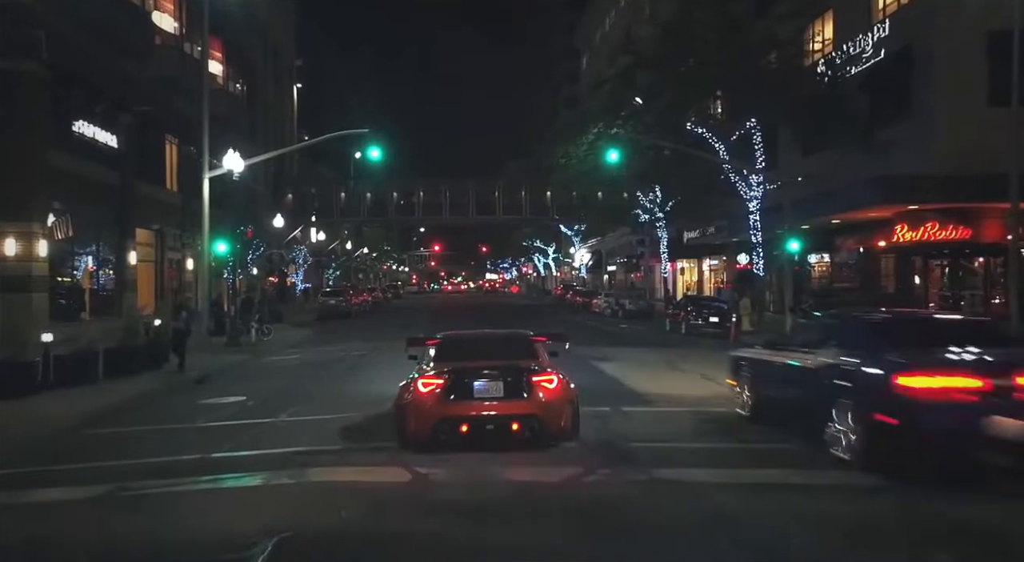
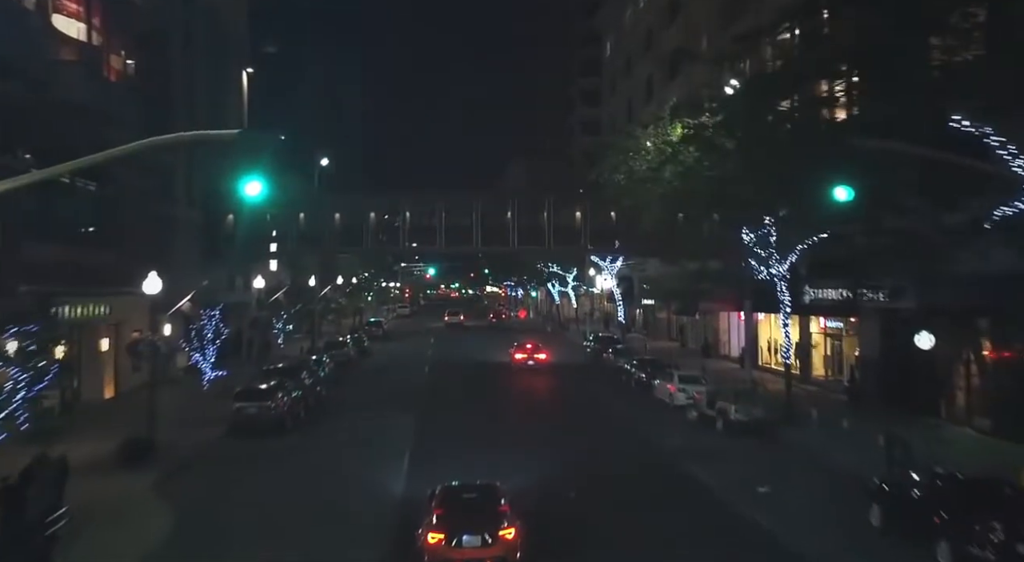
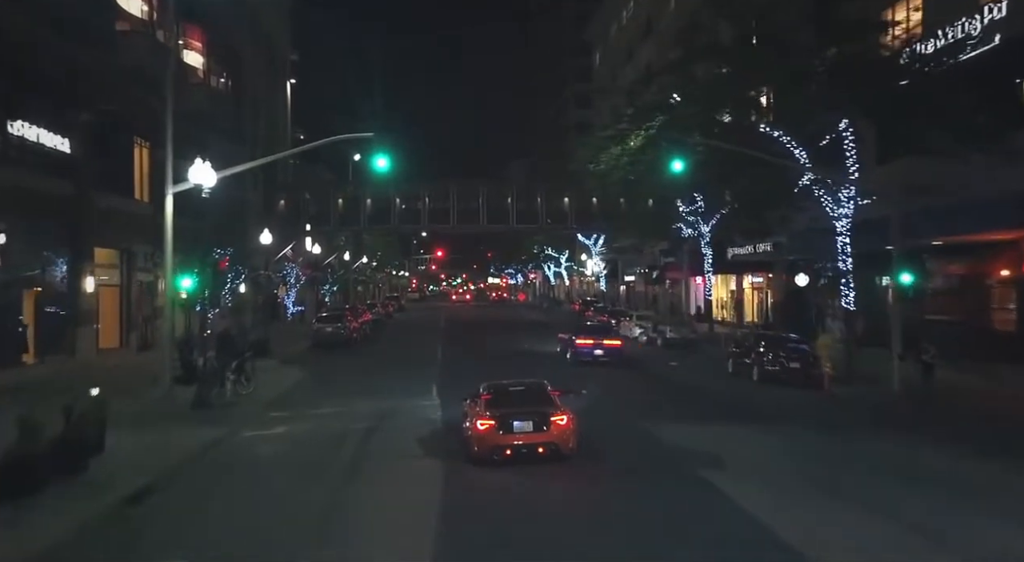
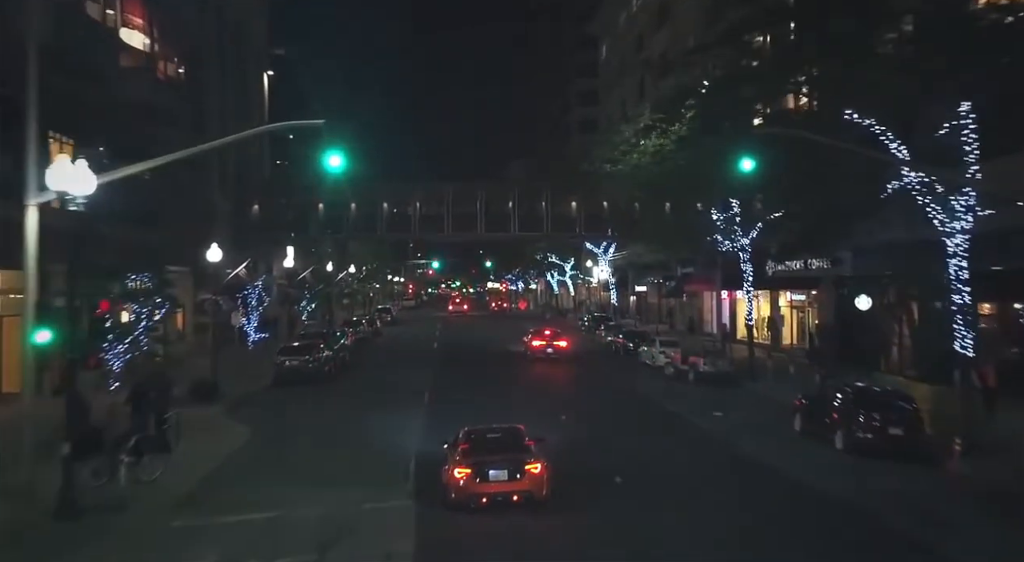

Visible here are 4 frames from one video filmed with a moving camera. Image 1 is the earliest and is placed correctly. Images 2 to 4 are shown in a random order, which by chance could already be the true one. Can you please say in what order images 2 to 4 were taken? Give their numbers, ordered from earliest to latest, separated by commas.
3, 4, 2
